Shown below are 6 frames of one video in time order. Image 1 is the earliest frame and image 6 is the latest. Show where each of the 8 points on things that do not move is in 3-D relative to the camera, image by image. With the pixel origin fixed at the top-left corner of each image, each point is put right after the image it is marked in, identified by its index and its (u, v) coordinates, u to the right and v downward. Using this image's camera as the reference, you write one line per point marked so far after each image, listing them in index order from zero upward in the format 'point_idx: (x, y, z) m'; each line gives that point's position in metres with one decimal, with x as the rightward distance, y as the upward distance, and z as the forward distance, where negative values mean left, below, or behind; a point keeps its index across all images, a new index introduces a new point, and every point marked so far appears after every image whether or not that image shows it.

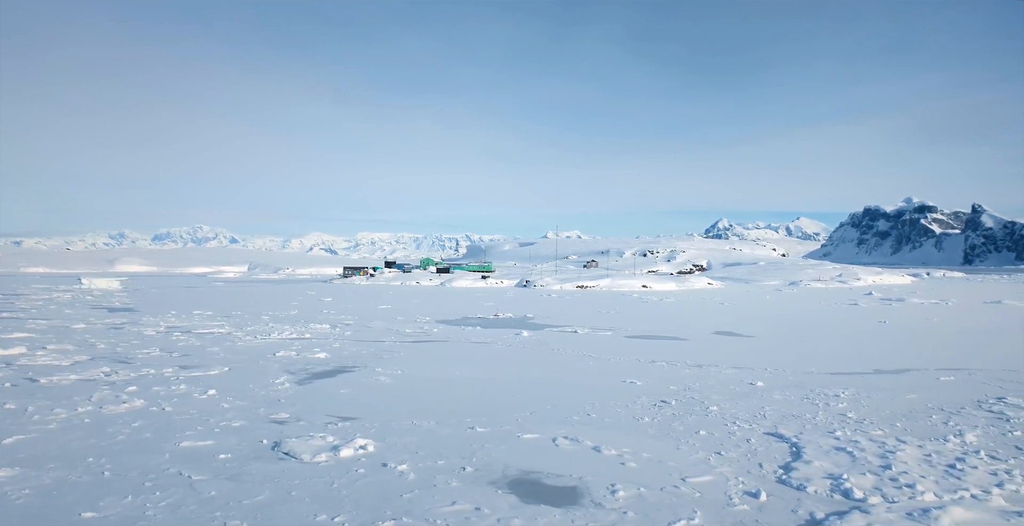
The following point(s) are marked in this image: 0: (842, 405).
0: (+9.2, -4.0, +14.4) m
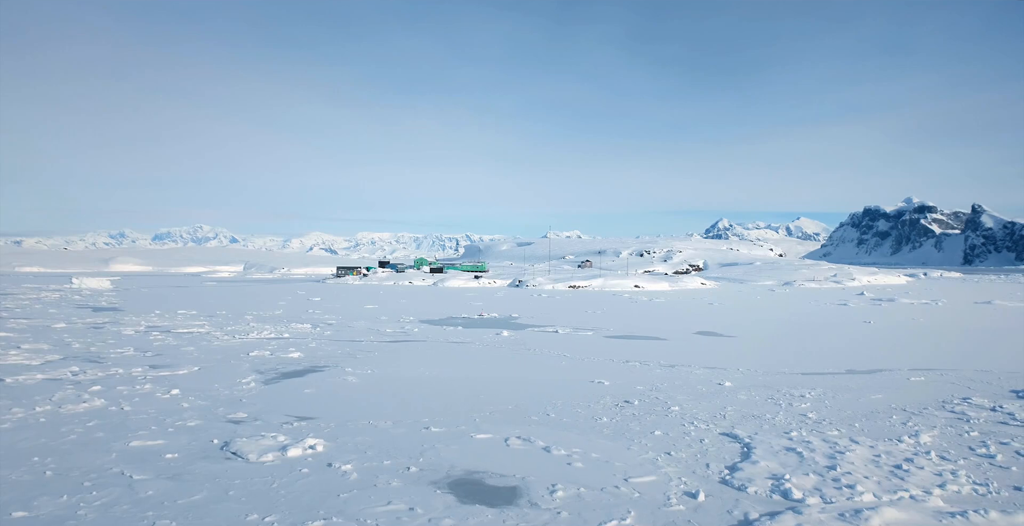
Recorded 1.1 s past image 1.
0: (+8.2, -4.0, +14.3) m
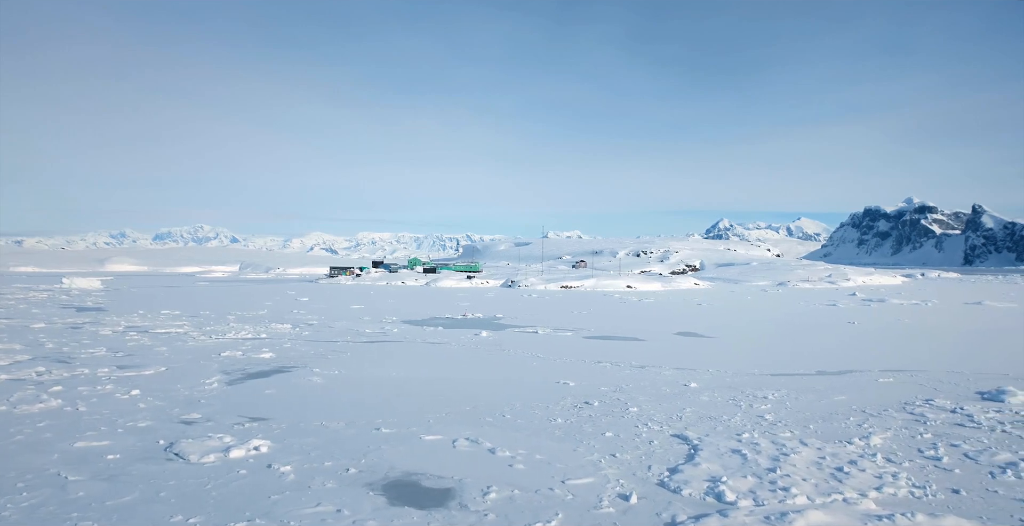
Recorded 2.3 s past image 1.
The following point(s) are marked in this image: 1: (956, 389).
0: (+7.1, -4.0, +14.3) m
1: (+14.5, -4.1, +16.7) m
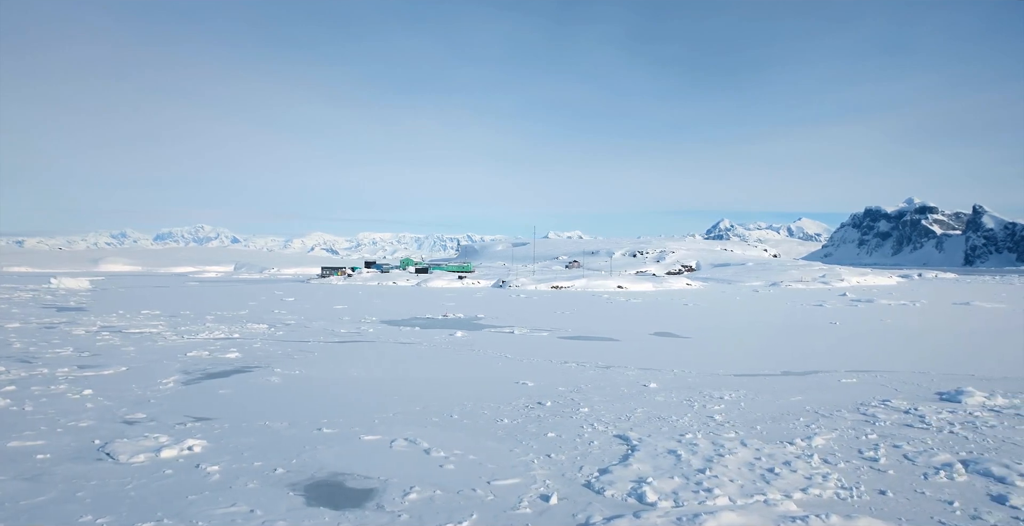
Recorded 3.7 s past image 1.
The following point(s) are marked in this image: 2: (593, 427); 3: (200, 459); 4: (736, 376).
0: (+5.7, -4.0, +14.3) m
1: (+13.1, -4.1, +16.6) m
2: (+2.0, -4.0, +12.4) m
3: (-6.1, -3.8, +10.0) m
4: (+7.9, -4.0, +18.1) m
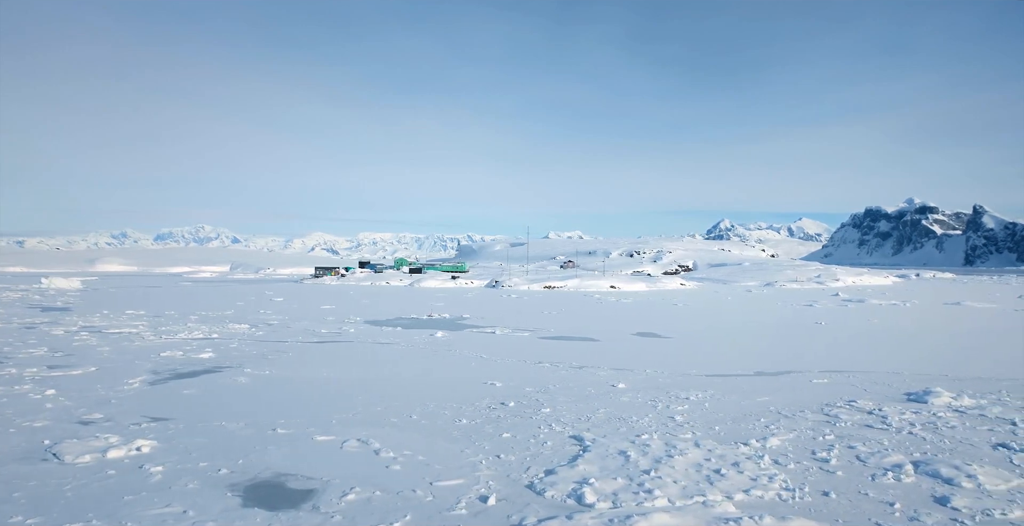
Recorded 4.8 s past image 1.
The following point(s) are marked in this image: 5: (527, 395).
0: (+4.7, -4.0, +14.2) m
1: (+12.1, -4.1, +16.6) m
2: (+0.9, -4.0, +12.4) m
3: (-7.2, -3.8, +10.0) m
4: (+6.9, -4.0, +18.1) m
5: (+0.5, -4.0, +15.2) m
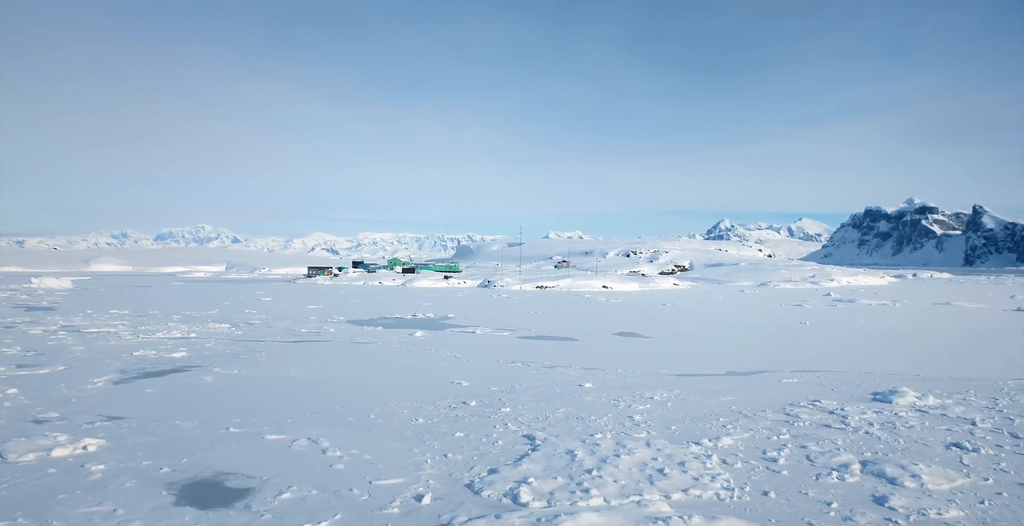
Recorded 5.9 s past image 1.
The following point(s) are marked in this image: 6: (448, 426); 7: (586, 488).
0: (+3.6, -4.0, +14.2) m
1: (+11.0, -4.1, +16.5) m
2: (-0.2, -4.0, +12.4) m
3: (-8.2, -3.8, +10.0) m
4: (+5.8, -4.0, +18.0) m
5: (-0.6, -3.9, +15.2) m
6: (-1.5, -4.0, +12.3) m
7: (+1.3, -3.9, +8.9) m
